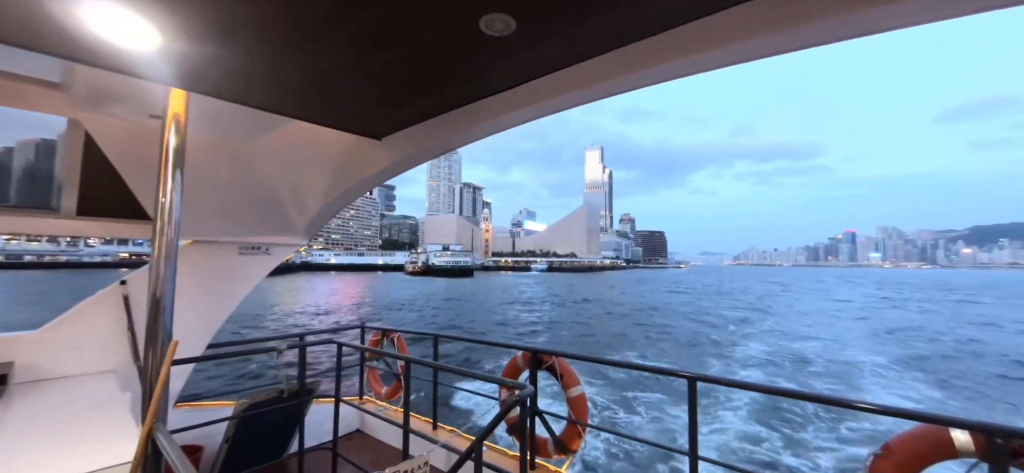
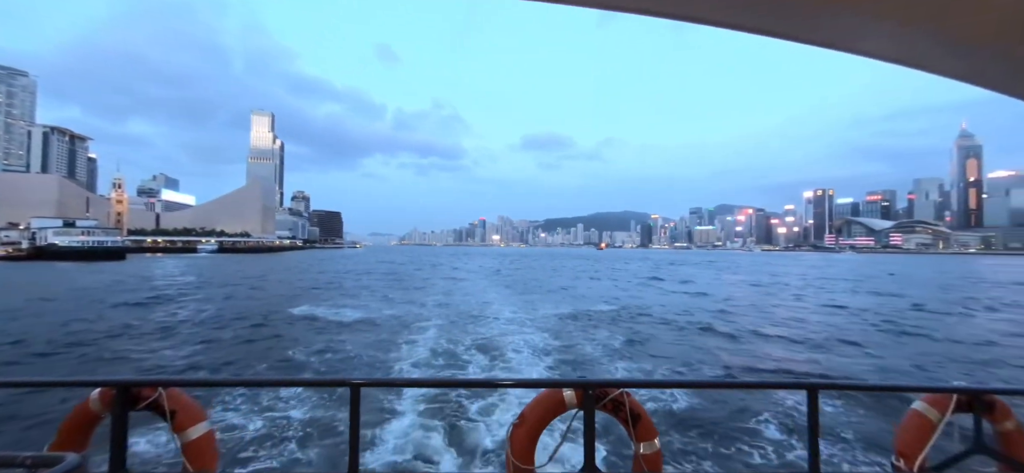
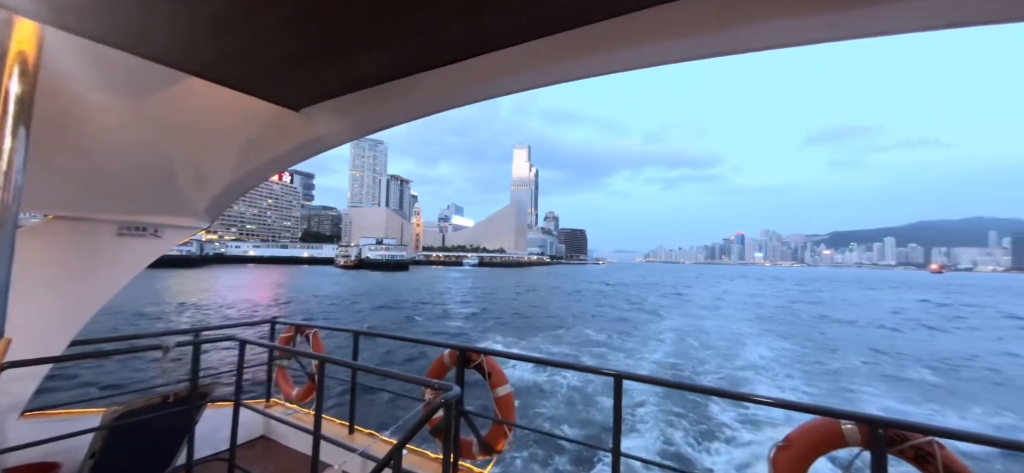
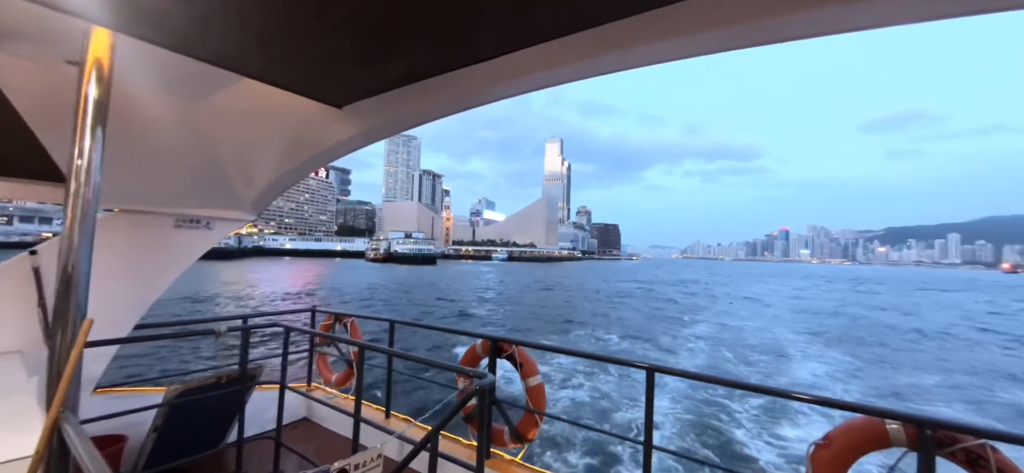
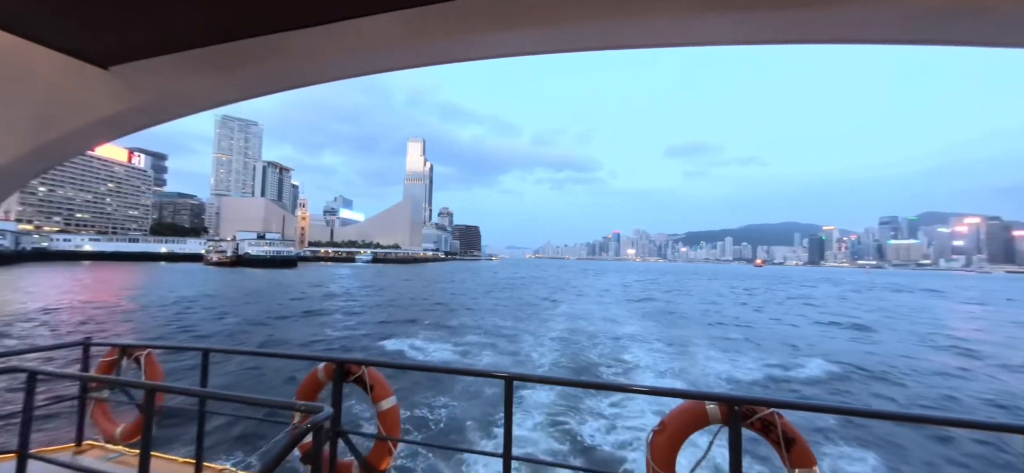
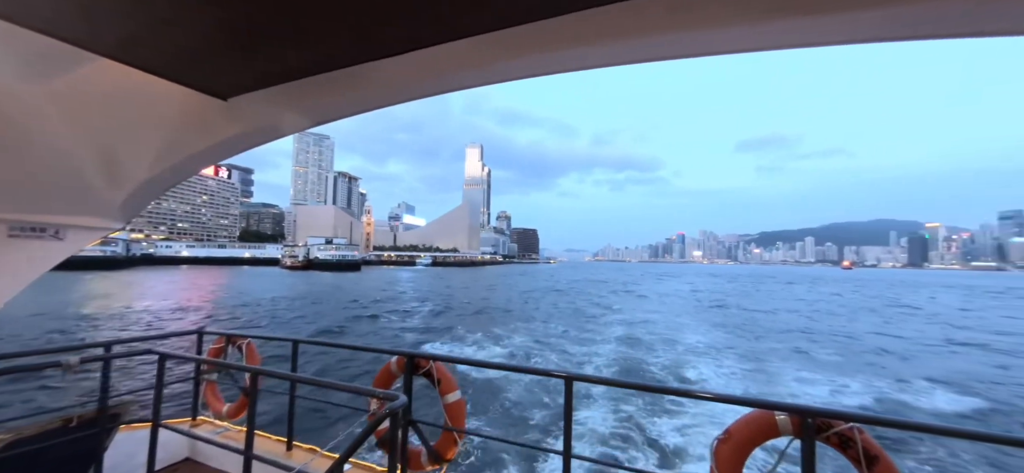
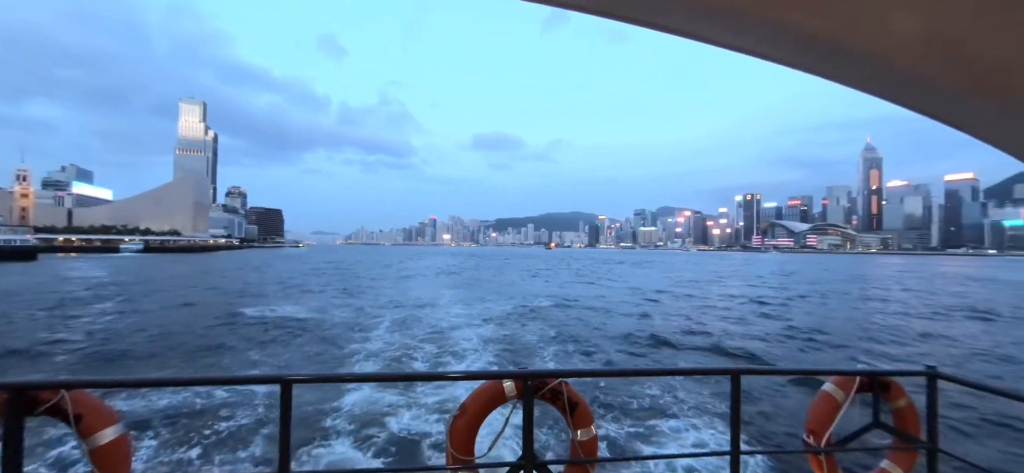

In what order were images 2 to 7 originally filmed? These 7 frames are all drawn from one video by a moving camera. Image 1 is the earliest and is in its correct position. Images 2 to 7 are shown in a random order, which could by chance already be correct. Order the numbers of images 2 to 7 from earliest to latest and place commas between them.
4, 3, 6, 5, 2, 7
